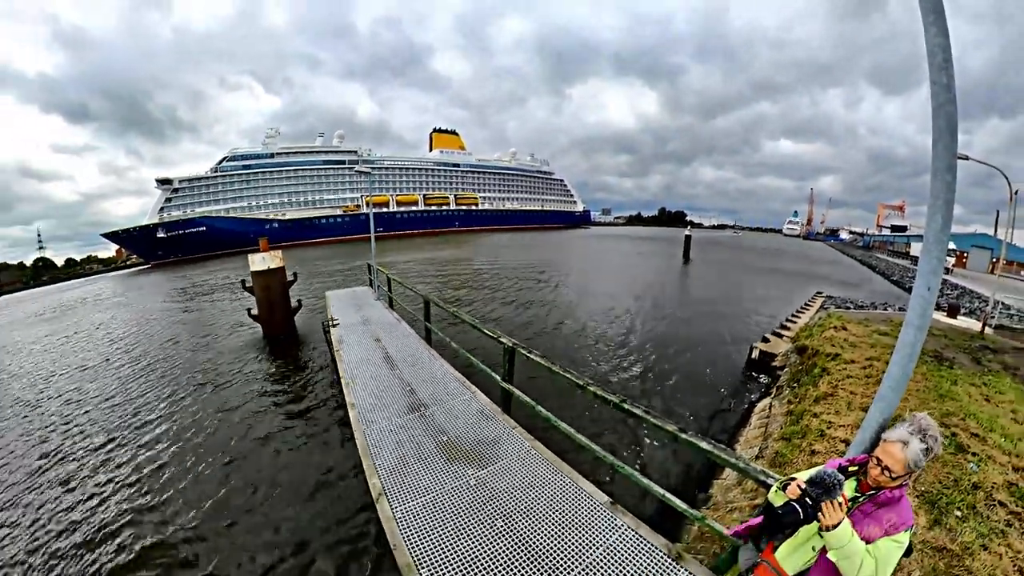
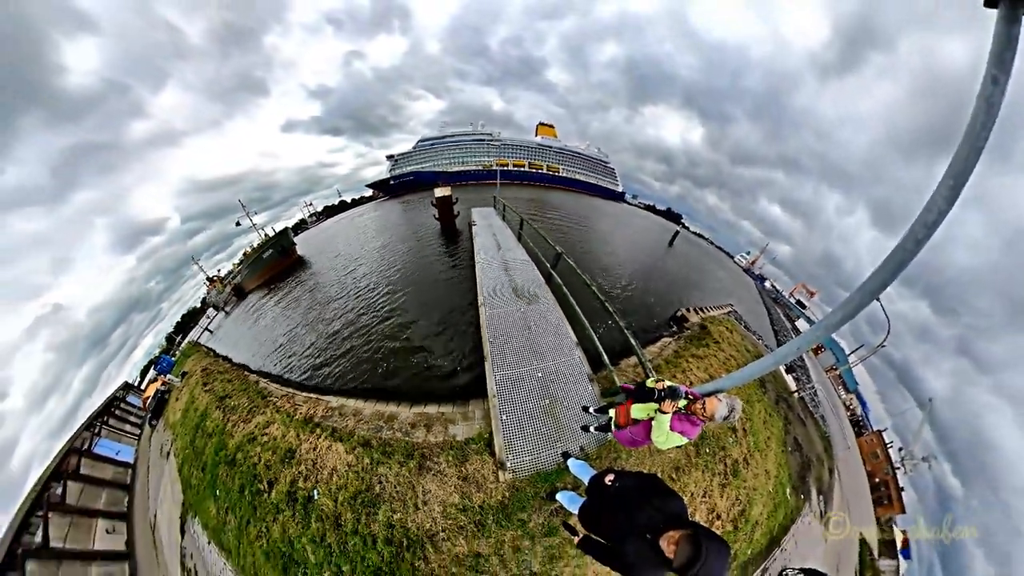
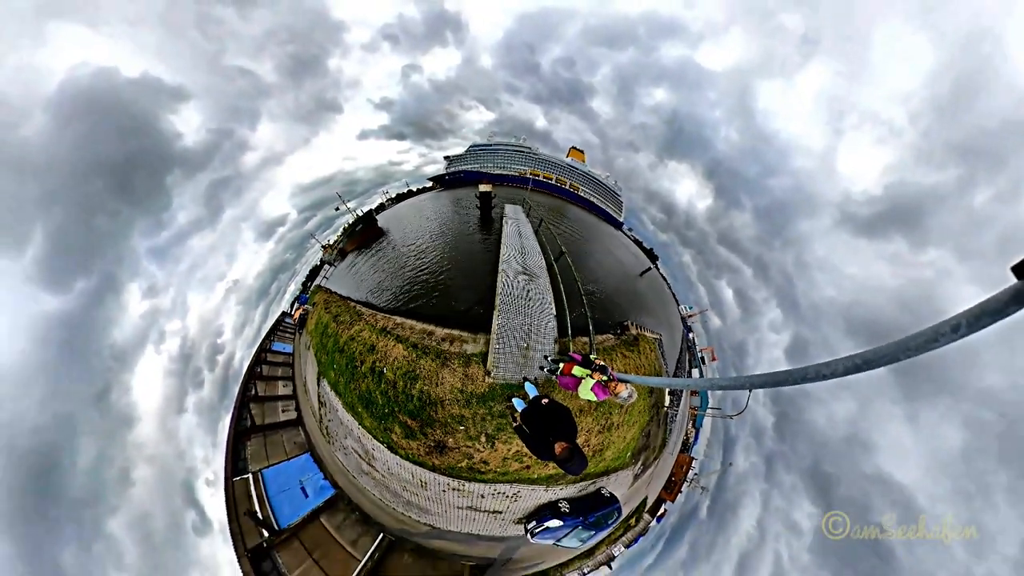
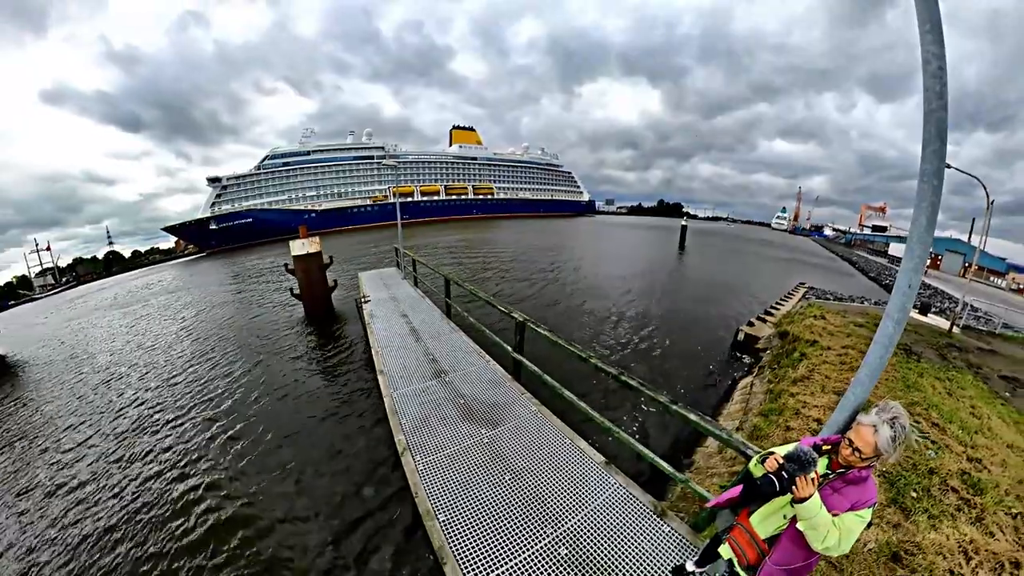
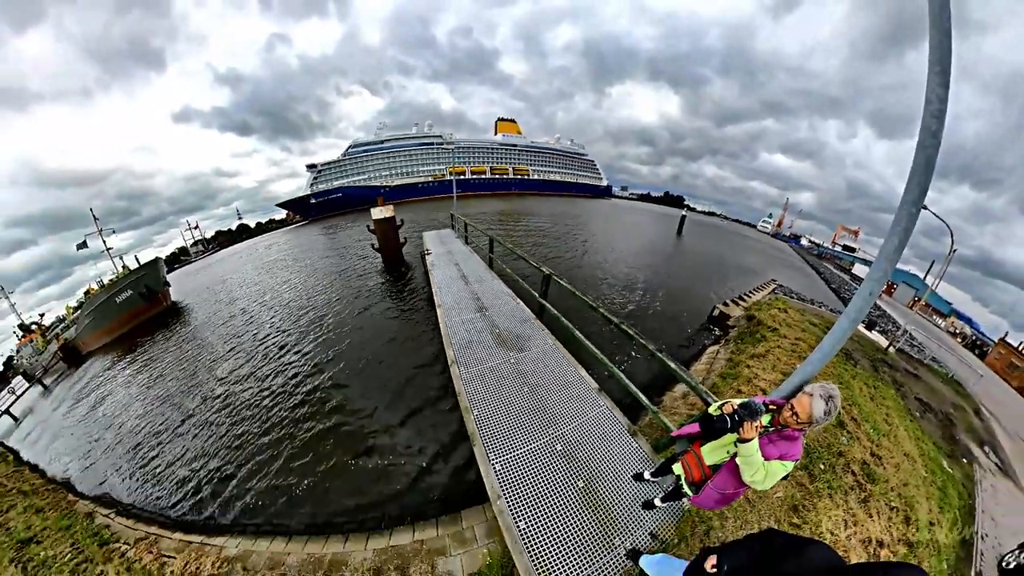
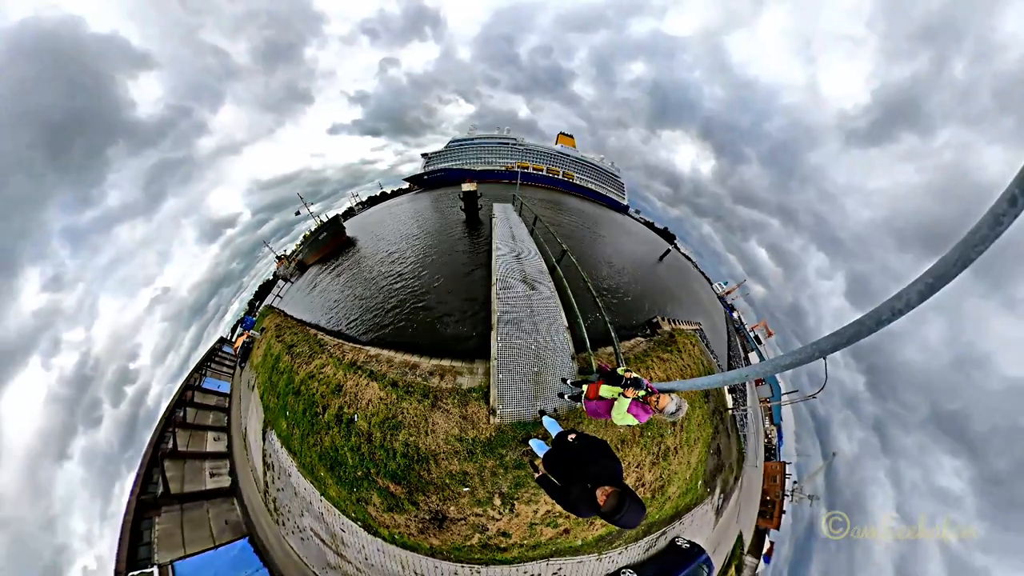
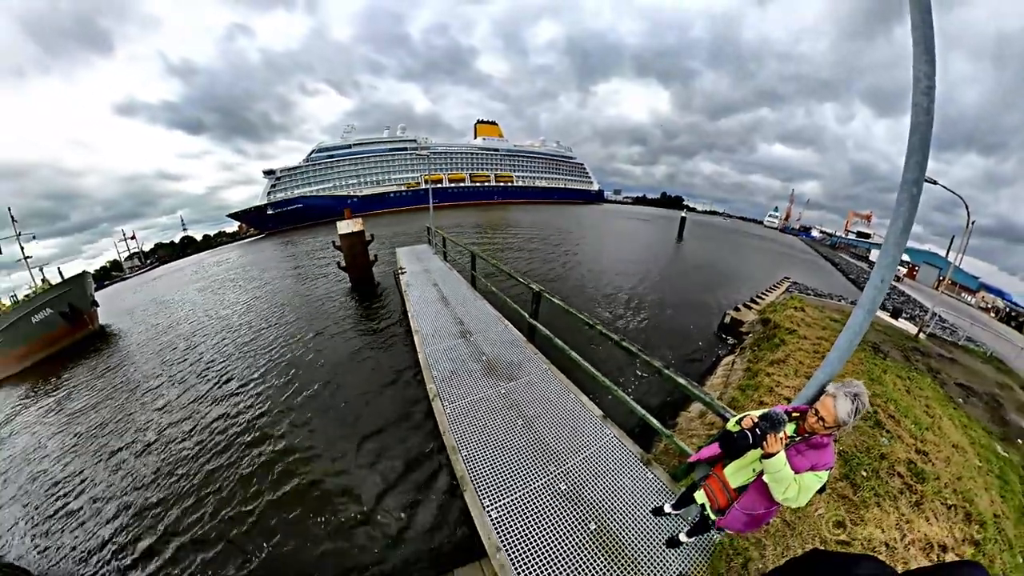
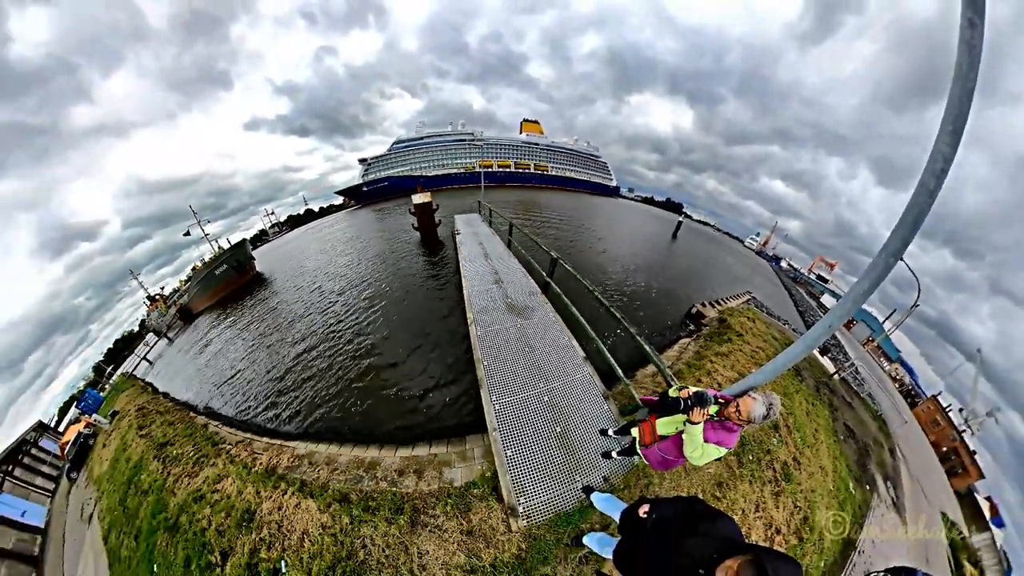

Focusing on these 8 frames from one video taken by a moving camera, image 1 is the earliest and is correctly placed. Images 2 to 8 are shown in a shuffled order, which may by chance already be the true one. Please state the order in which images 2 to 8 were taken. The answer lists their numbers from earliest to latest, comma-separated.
4, 7, 5, 8, 2, 6, 3
